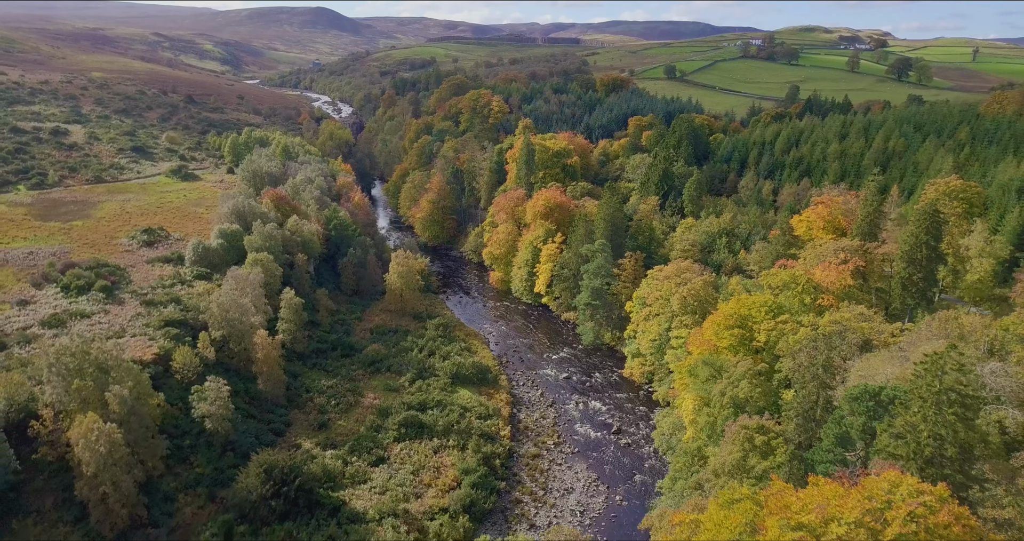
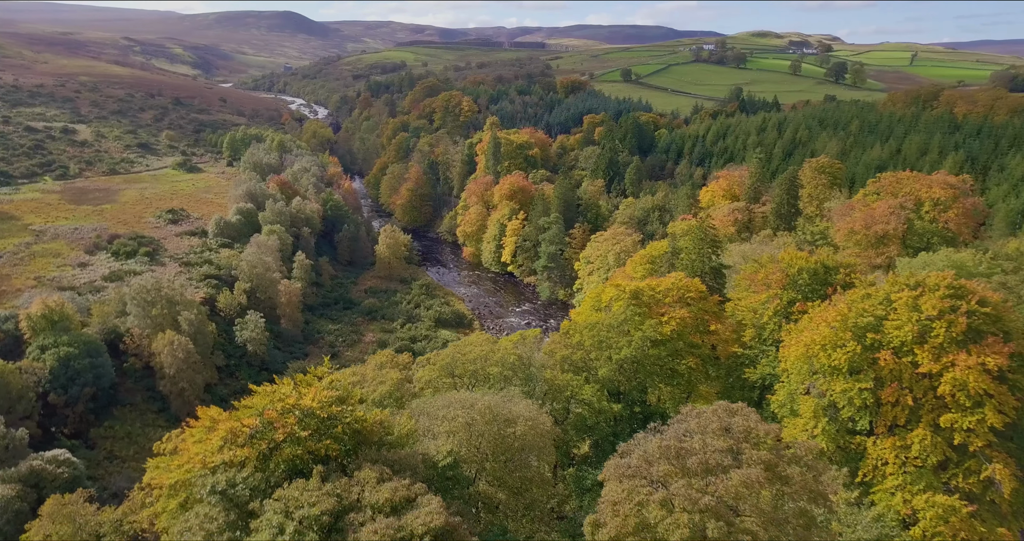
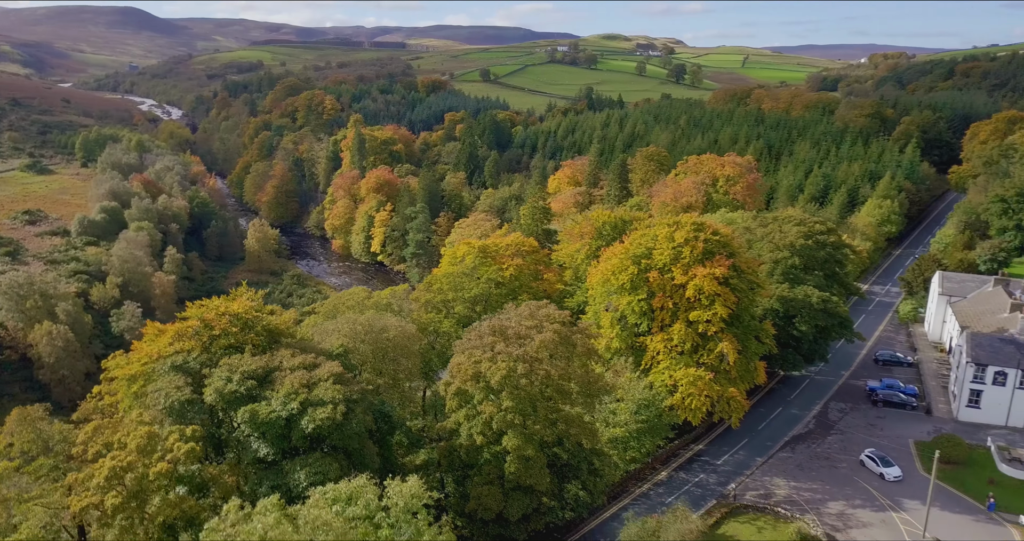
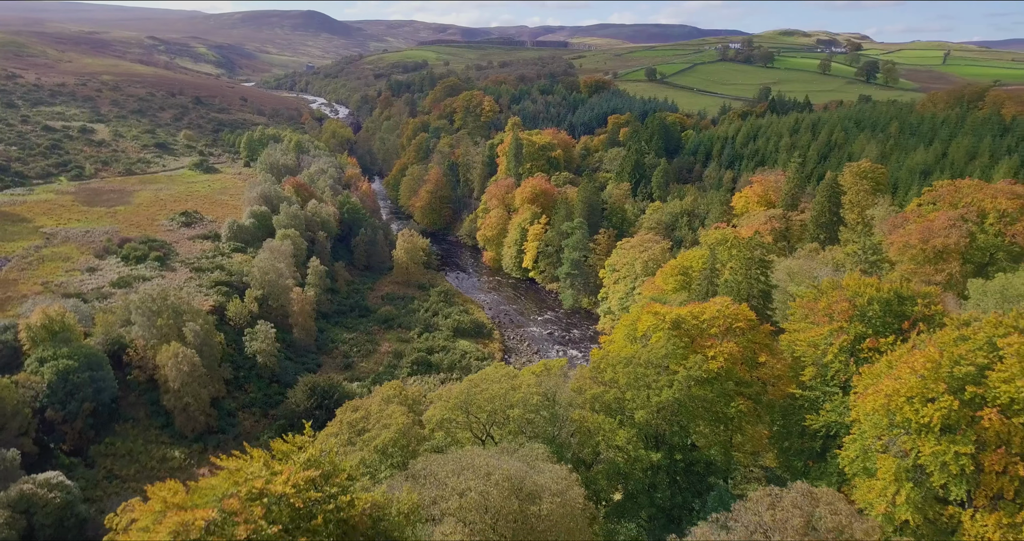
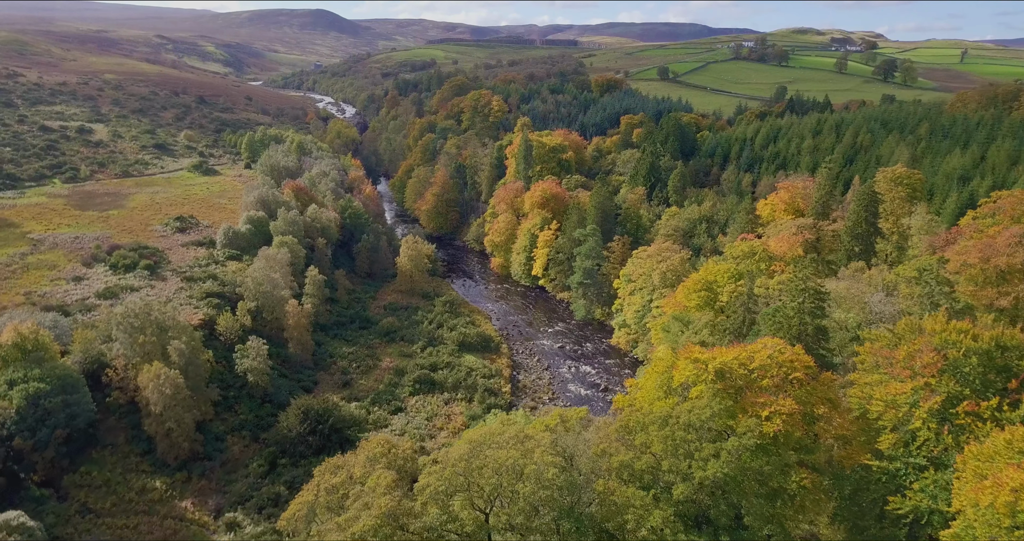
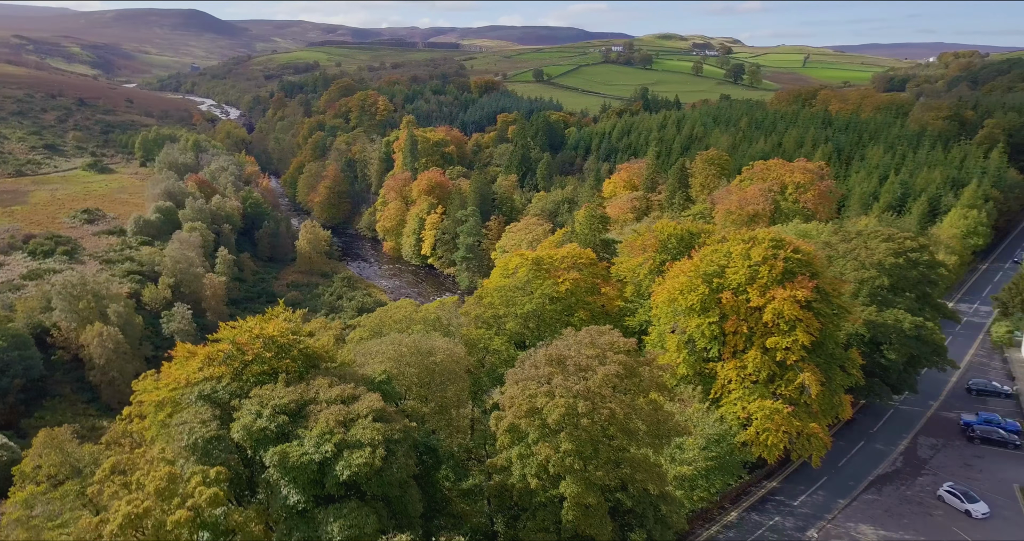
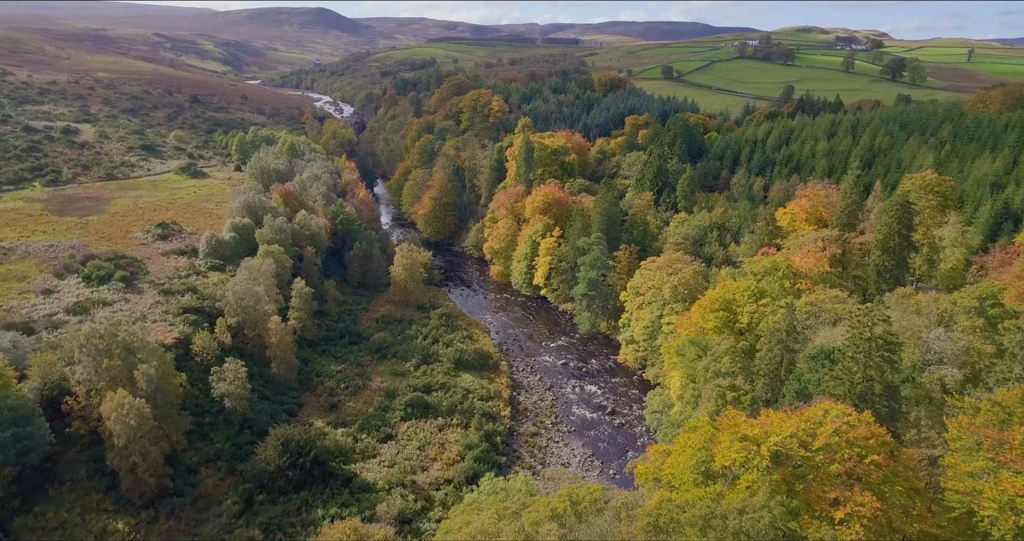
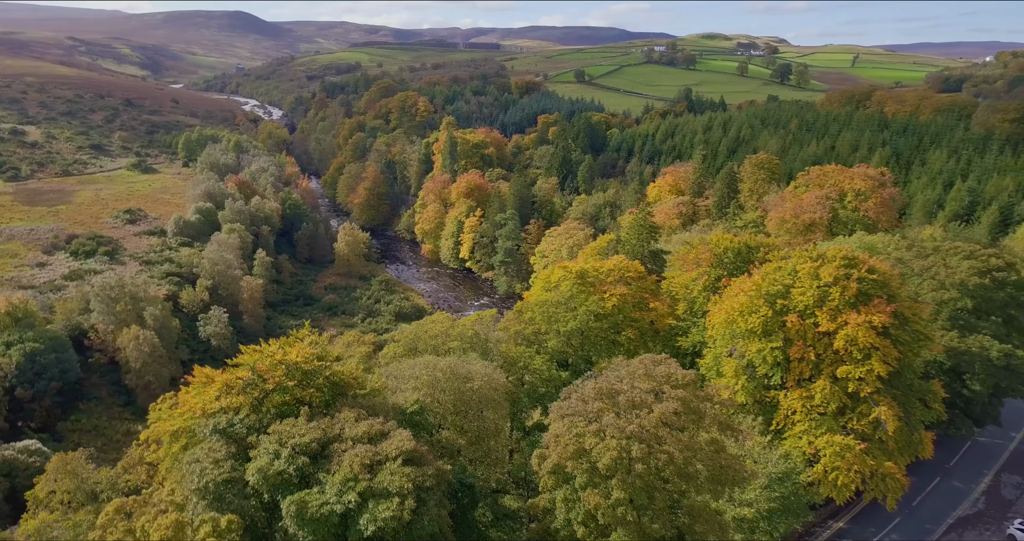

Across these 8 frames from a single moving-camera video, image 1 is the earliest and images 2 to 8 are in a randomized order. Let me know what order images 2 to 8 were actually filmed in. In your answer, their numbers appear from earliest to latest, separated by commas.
7, 5, 4, 2, 8, 6, 3
